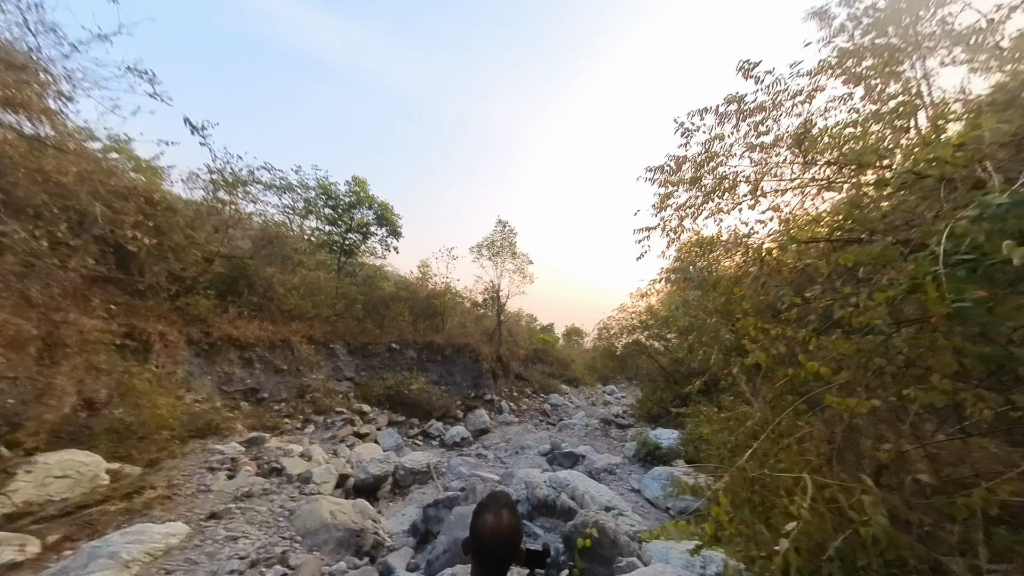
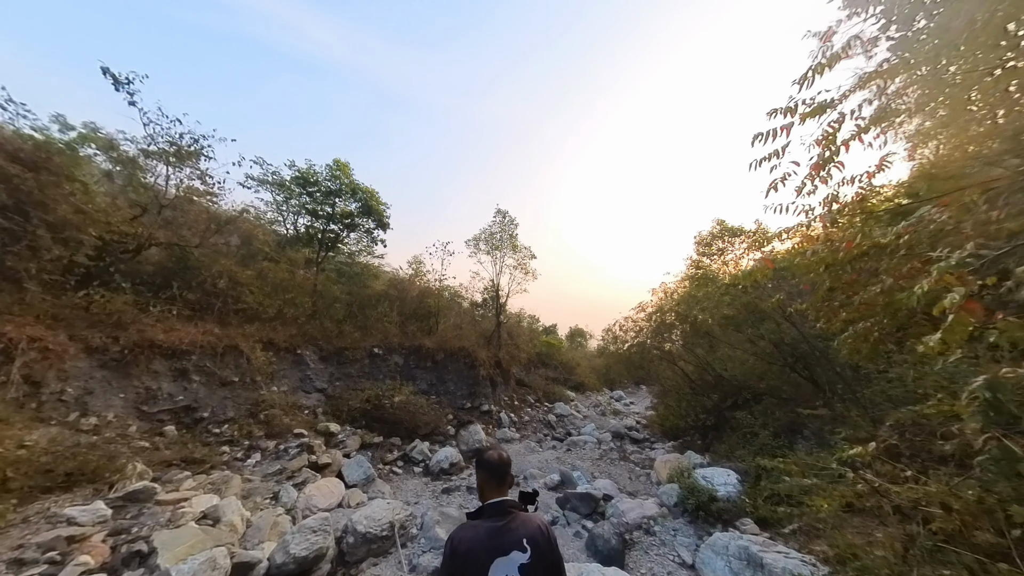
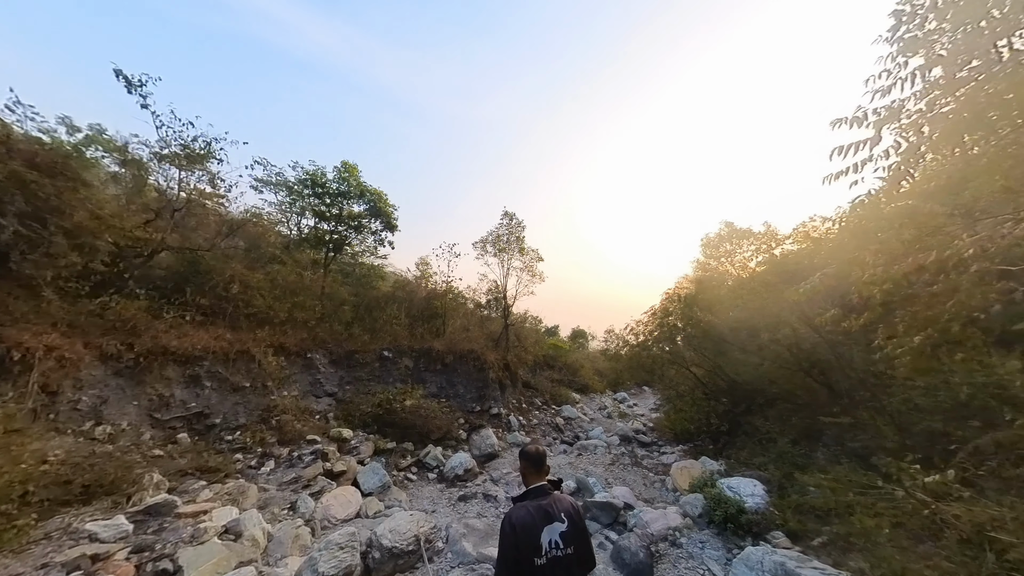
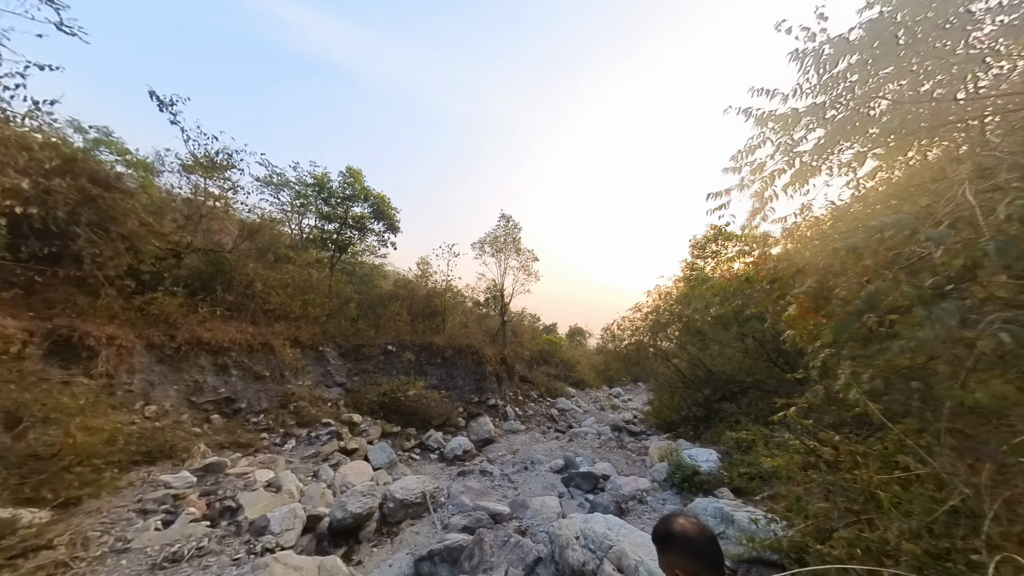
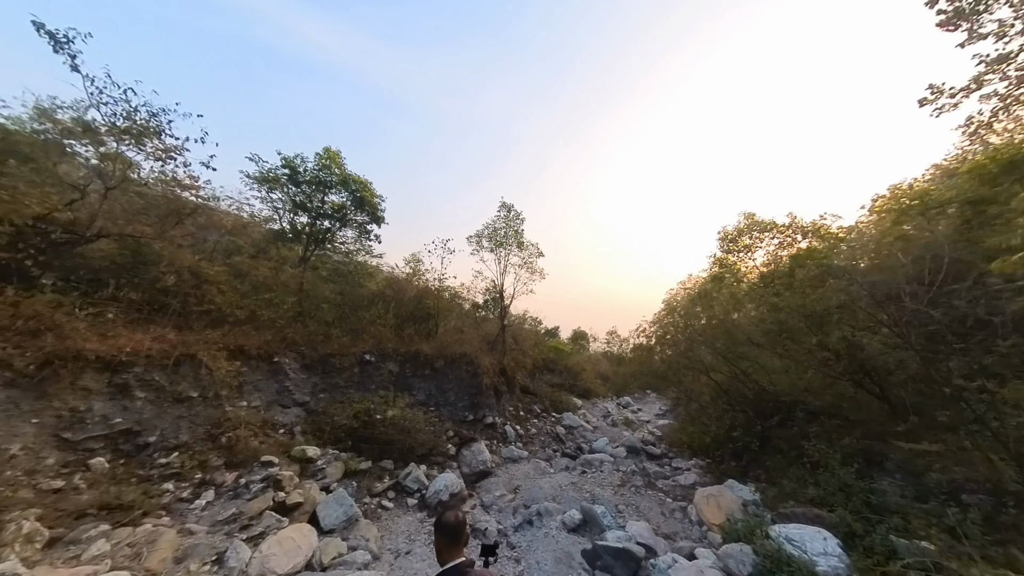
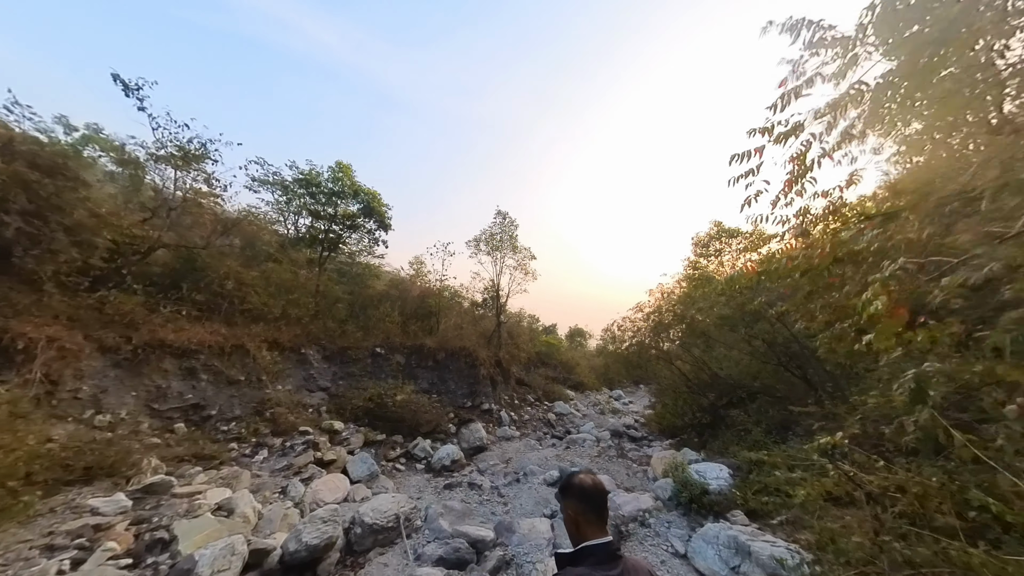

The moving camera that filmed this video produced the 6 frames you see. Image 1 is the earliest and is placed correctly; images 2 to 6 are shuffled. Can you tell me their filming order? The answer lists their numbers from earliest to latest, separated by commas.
4, 6, 2, 3, 5
